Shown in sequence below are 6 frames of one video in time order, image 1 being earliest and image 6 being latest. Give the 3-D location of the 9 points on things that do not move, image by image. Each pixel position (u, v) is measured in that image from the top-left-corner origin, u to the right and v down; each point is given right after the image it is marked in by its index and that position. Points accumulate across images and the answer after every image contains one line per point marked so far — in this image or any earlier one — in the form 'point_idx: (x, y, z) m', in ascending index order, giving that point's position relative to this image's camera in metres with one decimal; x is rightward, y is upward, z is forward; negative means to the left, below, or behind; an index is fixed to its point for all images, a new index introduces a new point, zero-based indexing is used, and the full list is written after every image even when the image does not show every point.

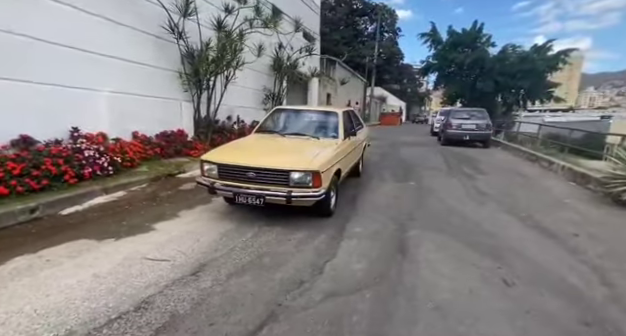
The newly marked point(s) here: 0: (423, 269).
0: (+1.1, -1.0, +3.2) m
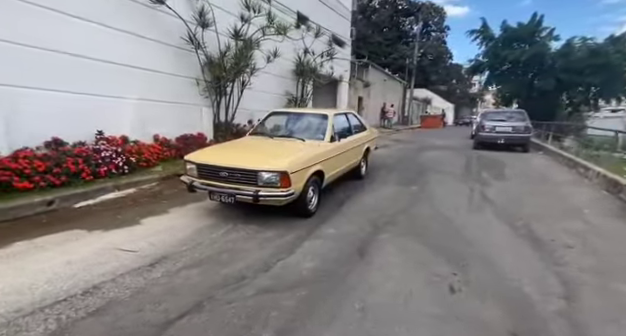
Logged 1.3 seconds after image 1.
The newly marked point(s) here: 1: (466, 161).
0: (+0.6, -1.0, +3.1) m
1: (+4.6, +0.2, +9.5) m
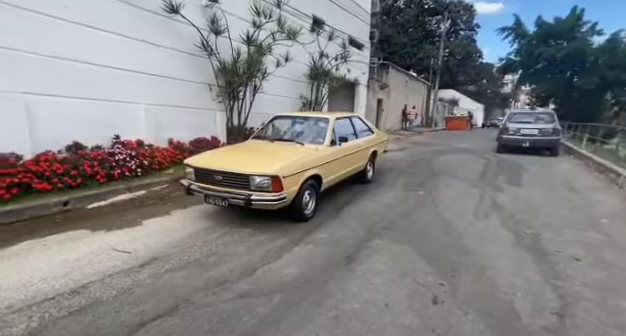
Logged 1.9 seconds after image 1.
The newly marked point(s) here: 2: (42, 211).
0: (+0.4, -1.1, +3.1) m
1: (+4.9, +0.1, +9.1) m
2: (-4.1, -0.6, +4.8) m
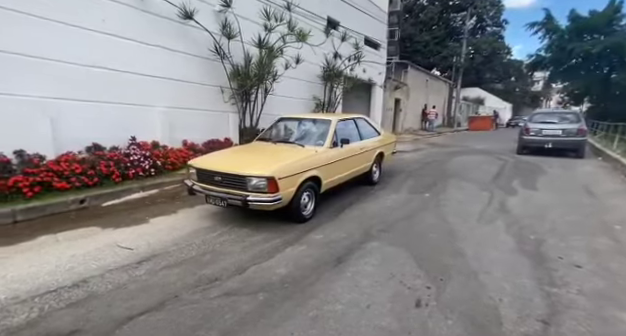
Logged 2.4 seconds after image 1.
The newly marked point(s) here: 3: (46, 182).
0: (+0.3, -1.1, +3.1) m
1: (+5.2, 0.0, +8.8) m
2: (-4.1, -0.6, +5.1) m
3: (-4.5, -0.2, +5.3) m
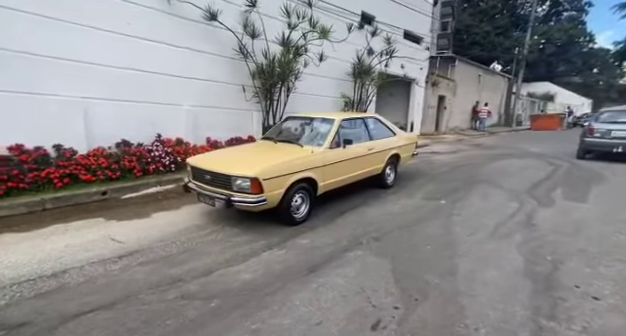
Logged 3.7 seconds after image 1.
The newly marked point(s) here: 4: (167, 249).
0: (-0.1, -1.2, +2.9) m
1: (+5.7, -0.1, +7.8) m
2: (-4.1, -0.5, +5.6) m
3: (-4.4, -0.1, +5.9) m
4: (-1.7, -1.0, +3.8) m
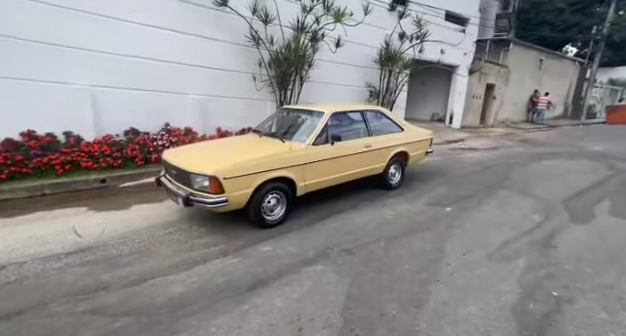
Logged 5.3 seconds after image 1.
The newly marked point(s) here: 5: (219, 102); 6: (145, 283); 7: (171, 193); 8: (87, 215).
0: (-0.7, -1.2, +2.5) m
1: (+5.8, -0.2, +6.4) m
2: (-4.2, -0.3, +5.7) m
3: (-4.5, +0.1, +6.0) m
4: (-2.2, -0.9, +3.6) m
5: (-2.5, +1.8, +8.4) m
6: (-1.6, -1.1, +3.0) m
7: (-1.8, -0.3, +4.0) m
8: (-3.2, -0.6, +4.6) m
